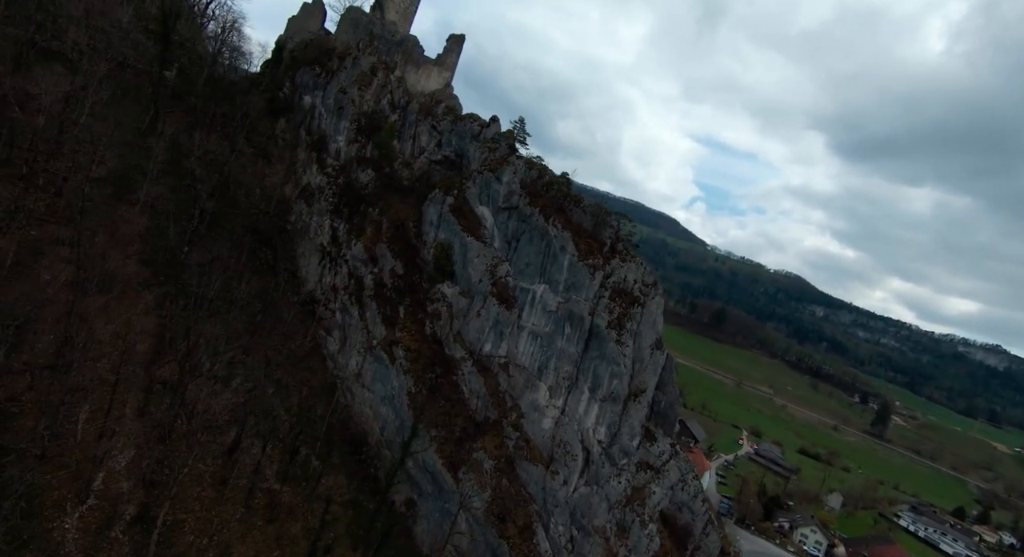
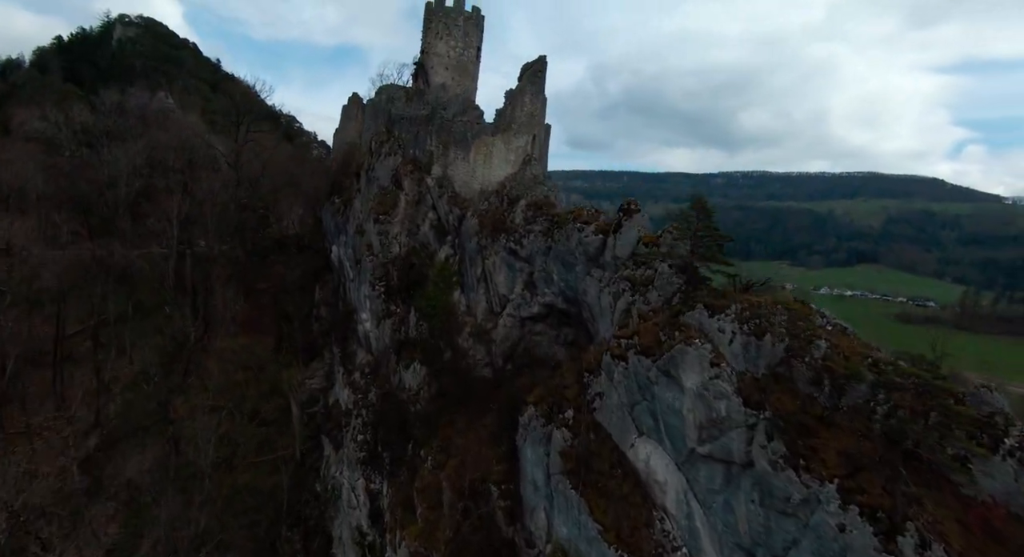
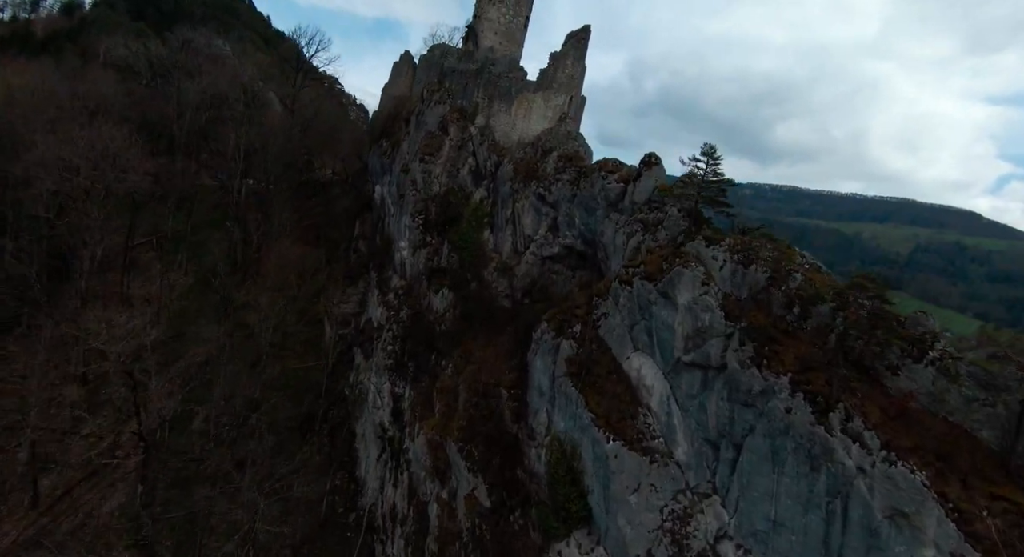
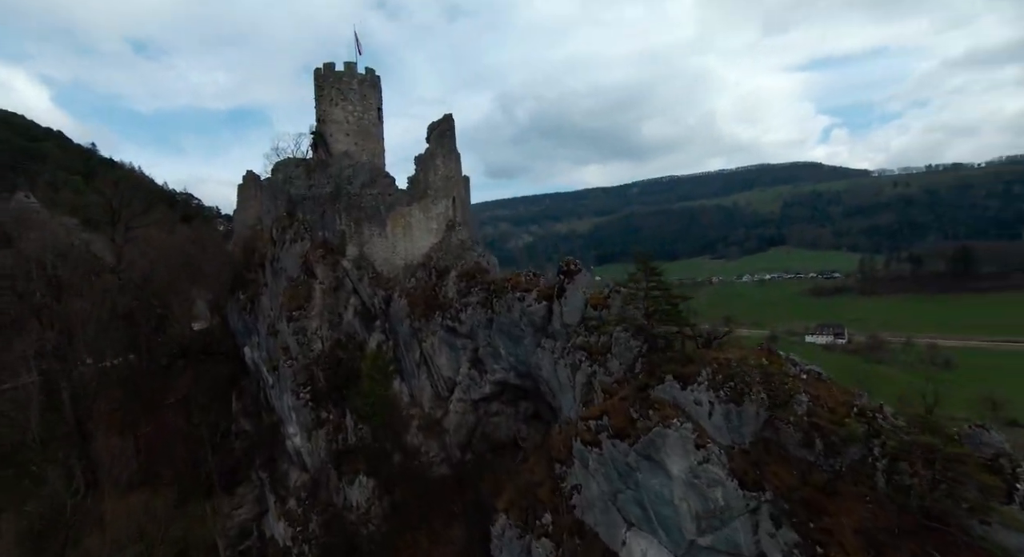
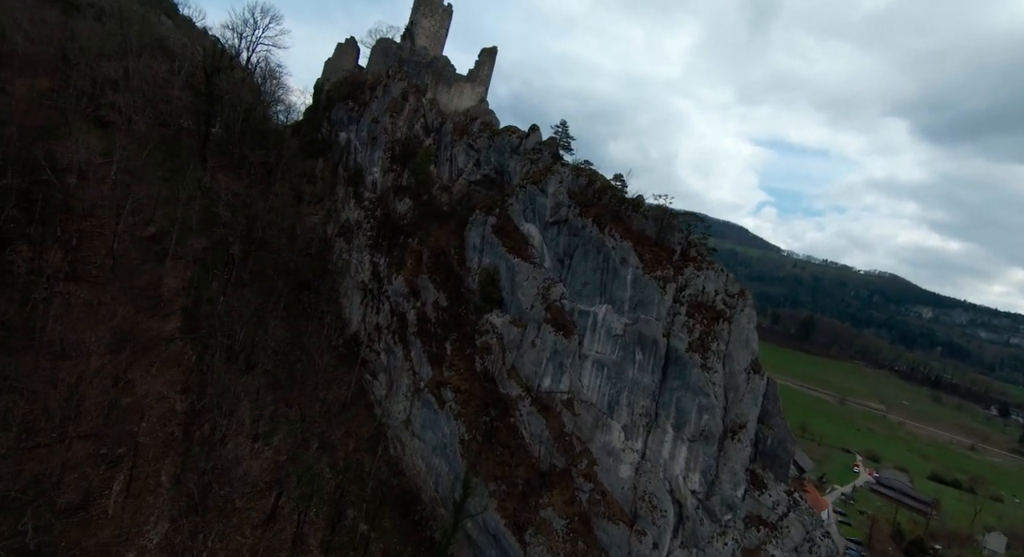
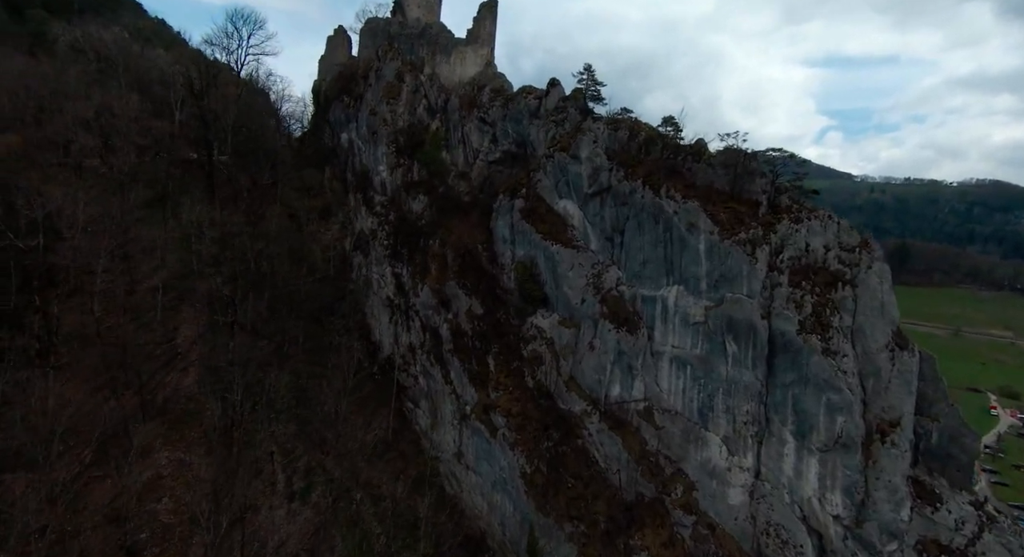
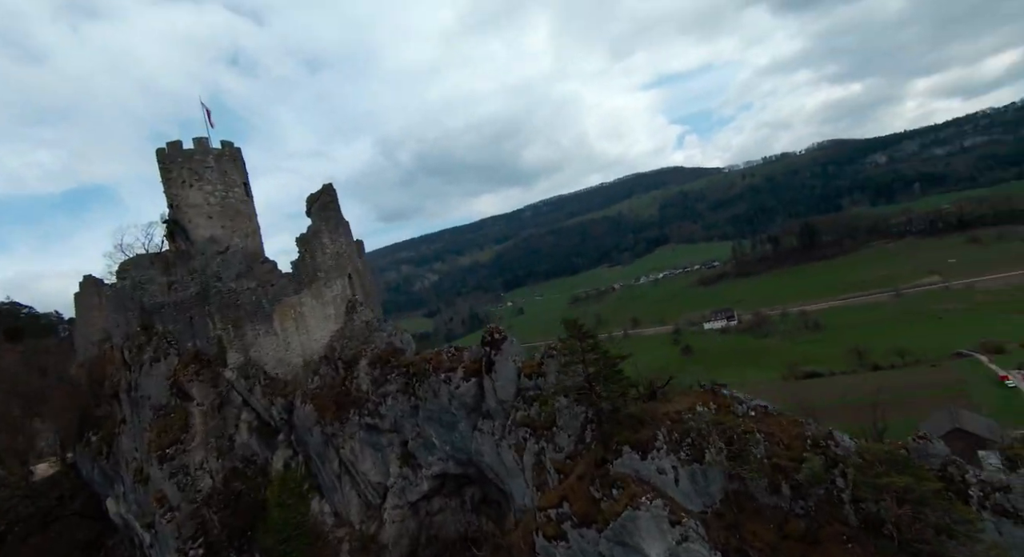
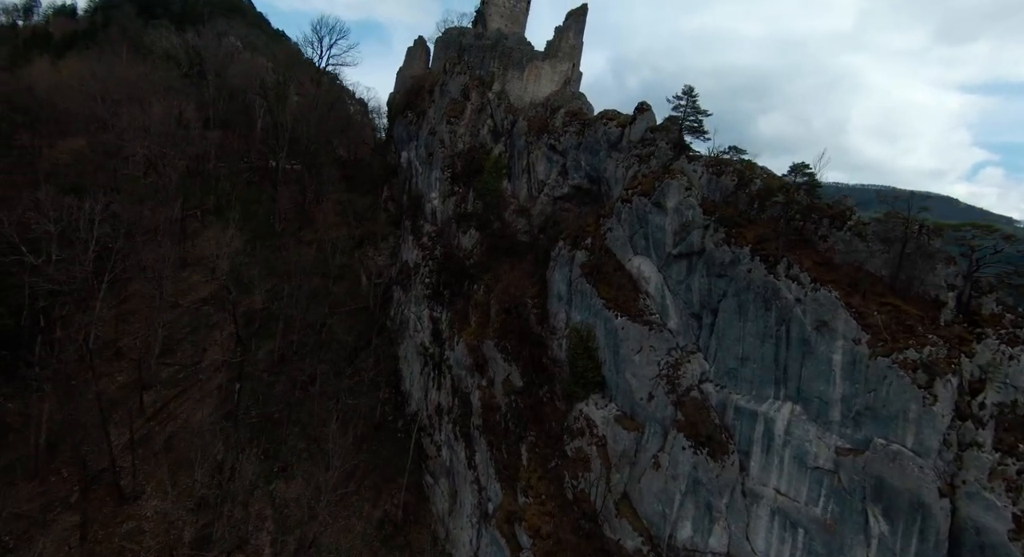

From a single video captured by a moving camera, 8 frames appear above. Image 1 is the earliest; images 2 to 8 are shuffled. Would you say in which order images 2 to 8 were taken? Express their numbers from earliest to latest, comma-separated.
5, 6, 8, 3, 2, 4, 7
